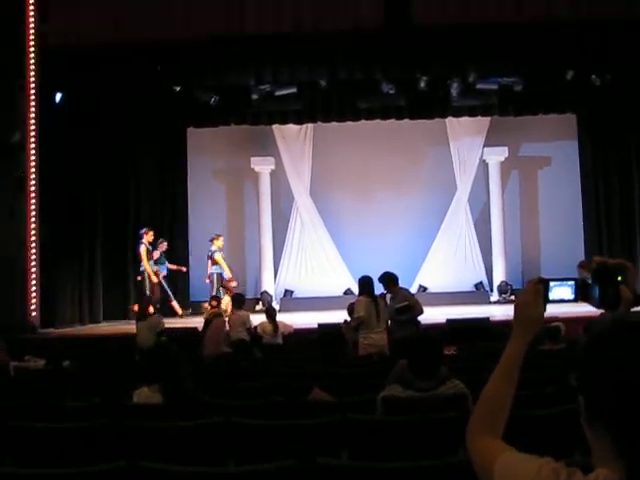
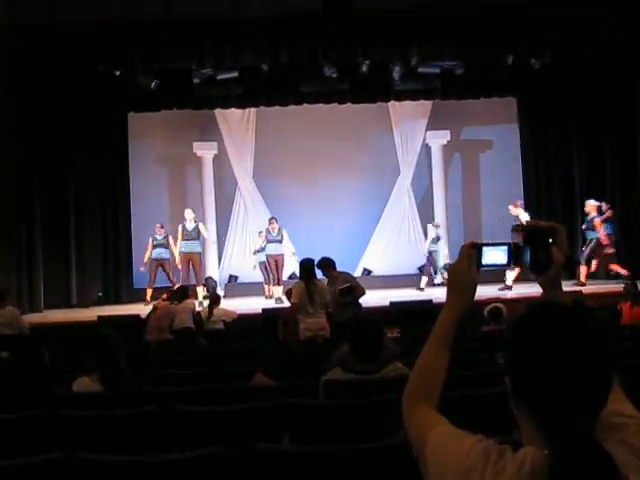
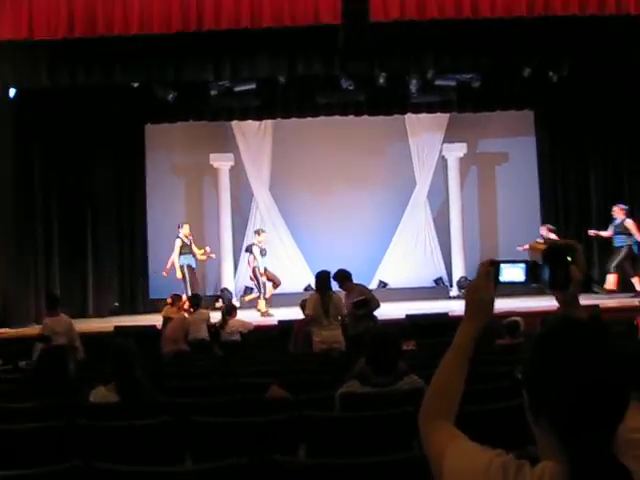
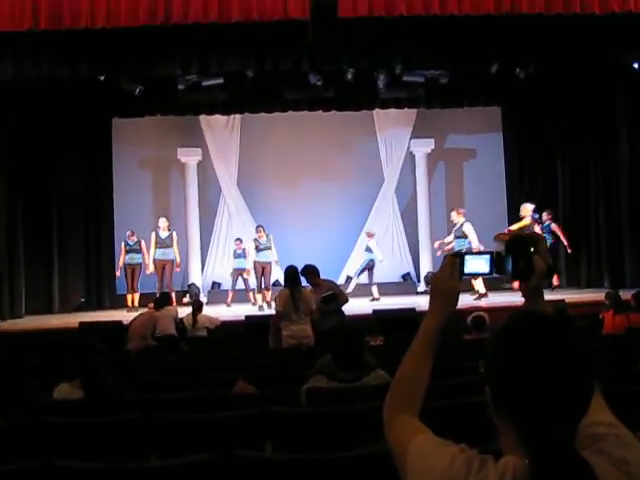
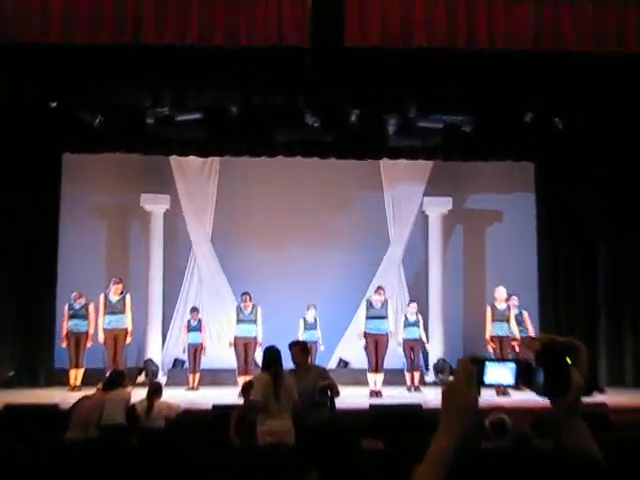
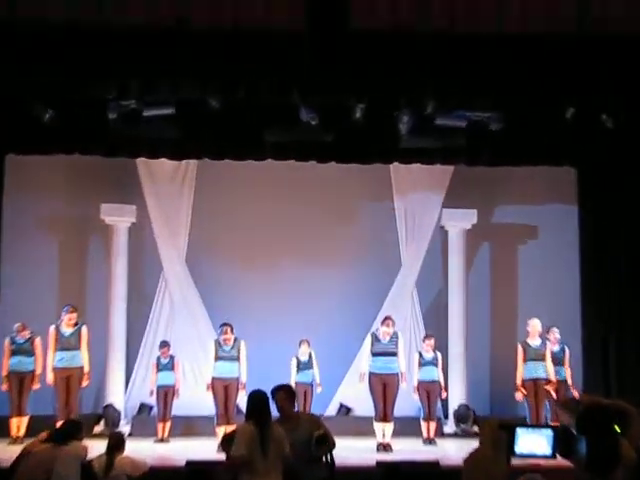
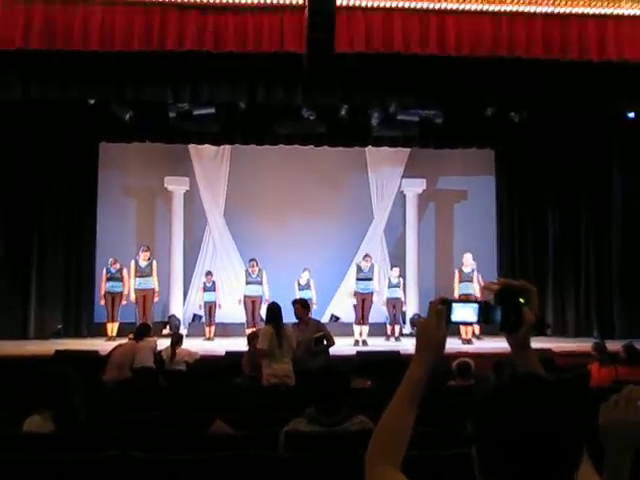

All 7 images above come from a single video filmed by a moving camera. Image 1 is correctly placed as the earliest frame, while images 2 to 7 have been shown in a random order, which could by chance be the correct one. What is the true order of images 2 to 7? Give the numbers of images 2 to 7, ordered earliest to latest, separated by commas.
3, 2, 4, 7, 5, 6
